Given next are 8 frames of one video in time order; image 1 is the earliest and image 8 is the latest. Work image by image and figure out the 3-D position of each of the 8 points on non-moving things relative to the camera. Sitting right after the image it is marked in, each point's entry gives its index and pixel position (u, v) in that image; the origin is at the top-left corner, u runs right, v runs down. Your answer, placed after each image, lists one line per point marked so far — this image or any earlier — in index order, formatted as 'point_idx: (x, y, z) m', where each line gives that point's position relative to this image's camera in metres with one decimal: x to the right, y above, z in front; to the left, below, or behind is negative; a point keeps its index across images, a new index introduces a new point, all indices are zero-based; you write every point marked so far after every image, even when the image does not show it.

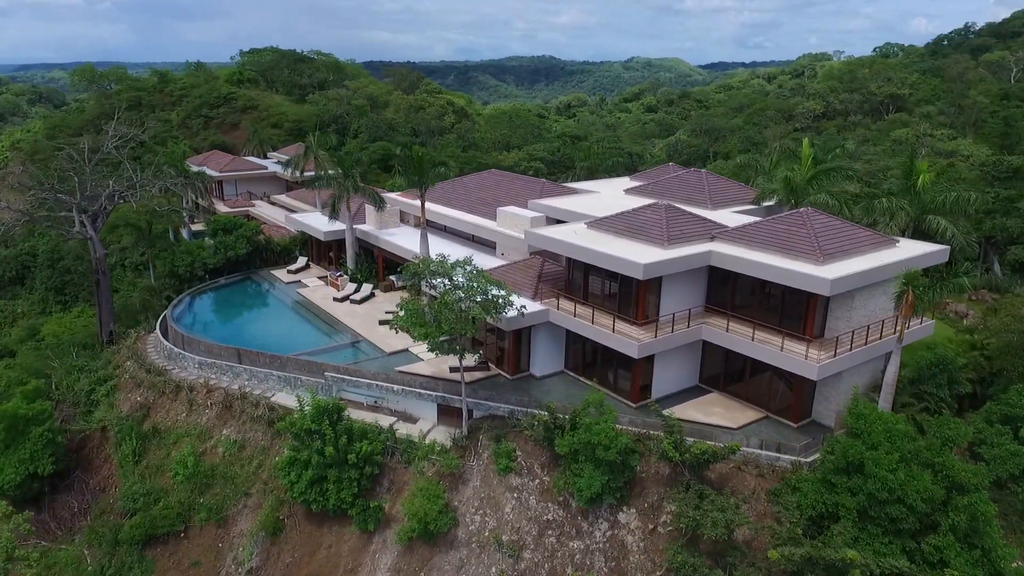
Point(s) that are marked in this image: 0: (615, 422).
0: (+2.9, -3.6, +19.6) m
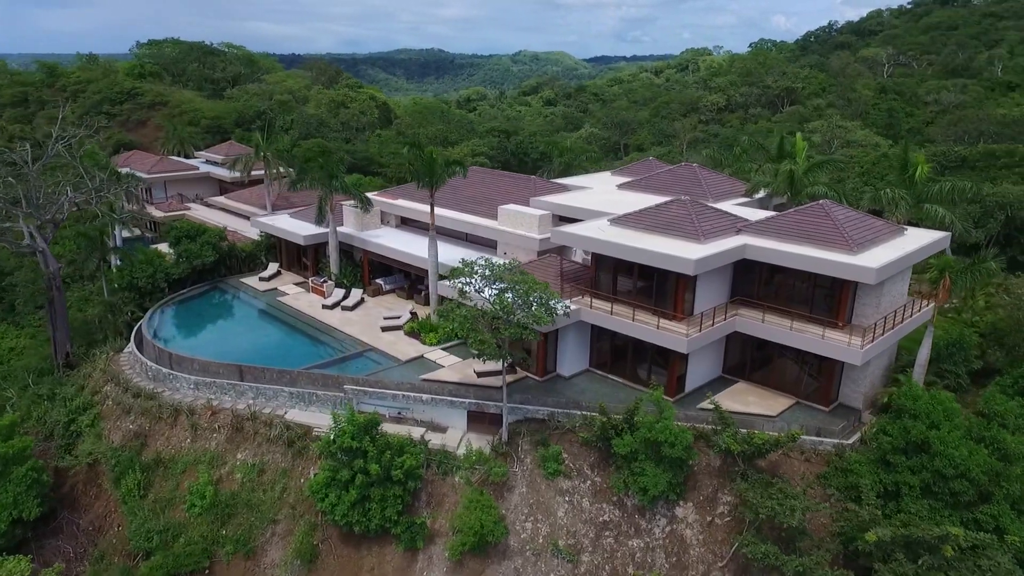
0: (+4.5, -3.5, +19.7) m
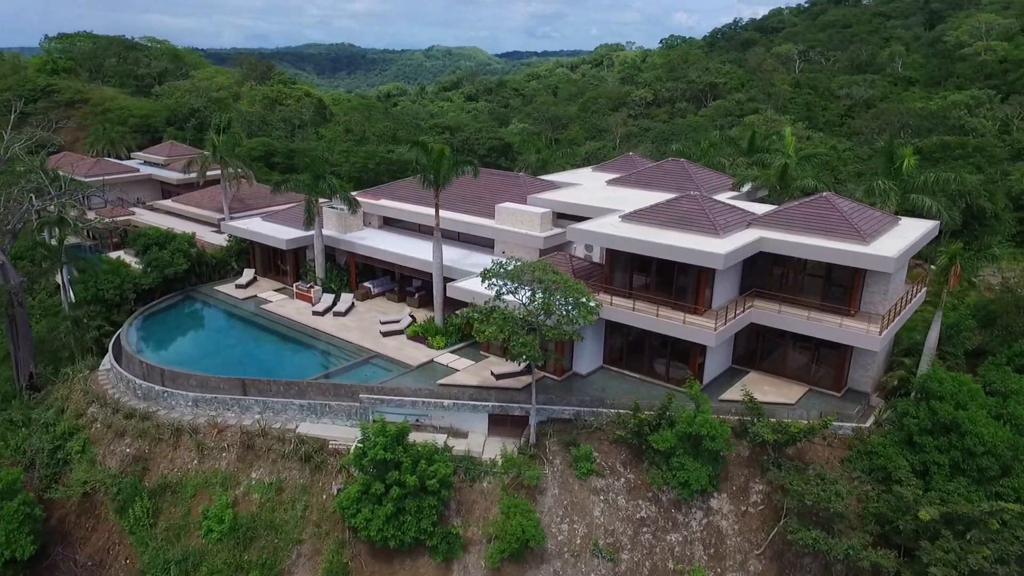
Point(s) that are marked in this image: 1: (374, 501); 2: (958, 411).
0: (+5.5, -3.4, +19.9) m
1: (-3.7, -5.7, +19.7) m
2: (+11.4, -3.2, +18.7) m
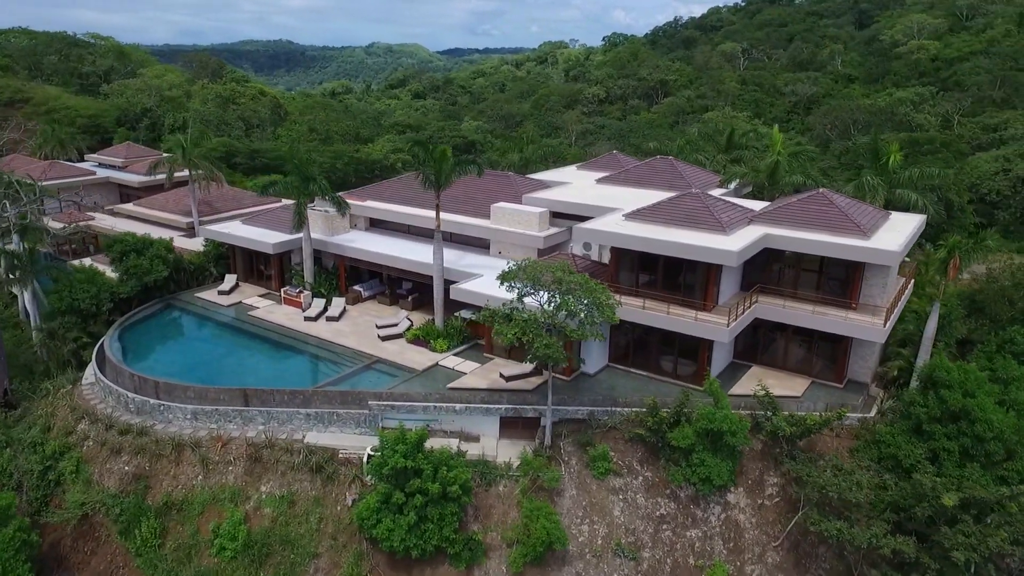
0: (+6.0, -3.3, +20.2) m
1: (-3.1, -5.9, +19.3) m
2: (+12.0, -2.9, +19.4) m
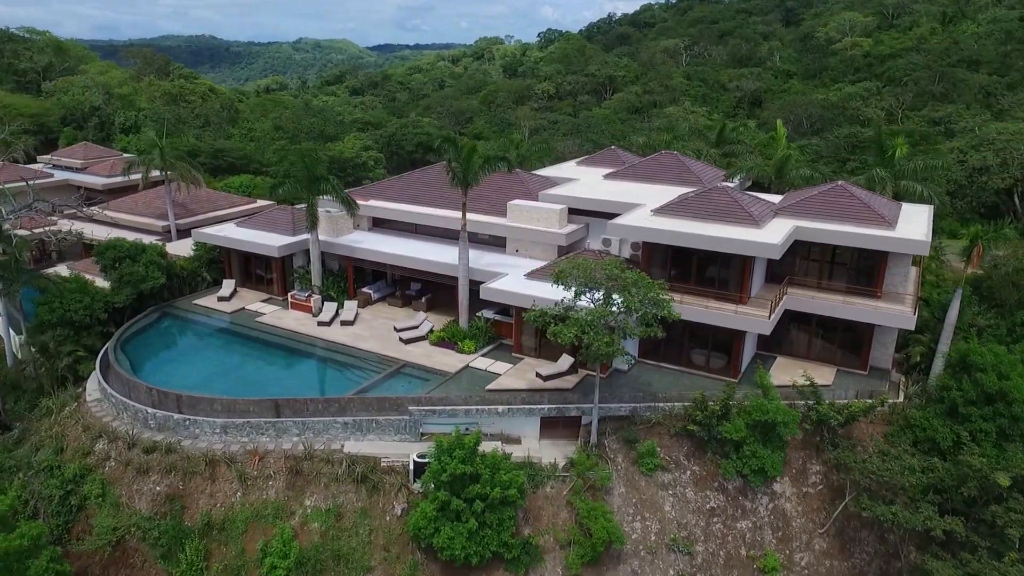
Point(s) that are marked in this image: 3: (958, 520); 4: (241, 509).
0: (+7.4, -3.1, +20.4) m
1: (-1.5, -5.9, +18.8) m
2: (+13.4, -2.6, +20.2) m
3: (+11.7, -6.1, +19.2) m
4: (-7.1, -5.8, +19.3) m
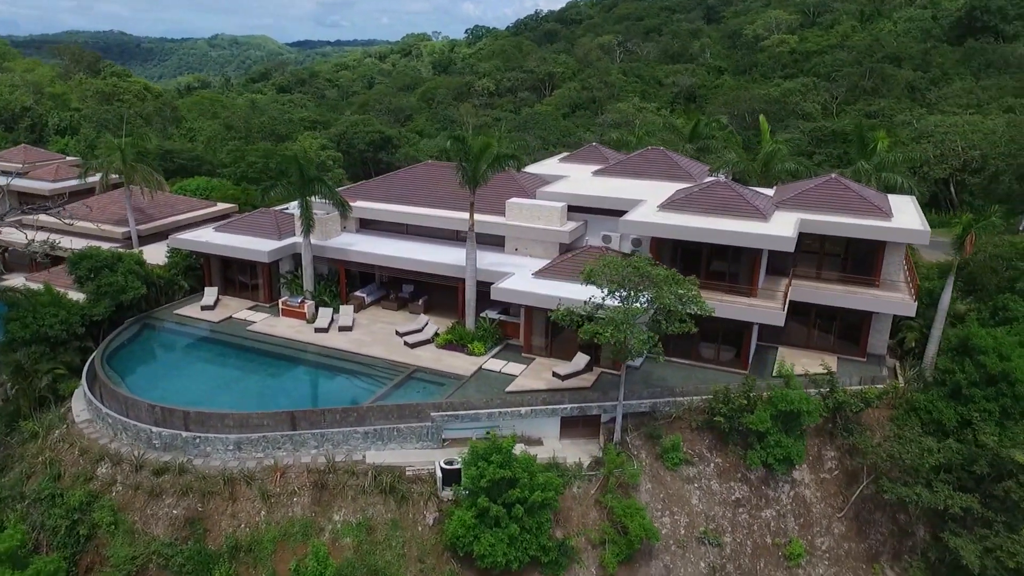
0: (+8.1, -2.8, +20.8) m
1: (-0.5, -5.9, +18.4) m
2: (+14.1, -2.2, +21.2) m
3: (+12.6, -5.7, +20.1) m
4: (-6.2, -6.0, +18.4) m
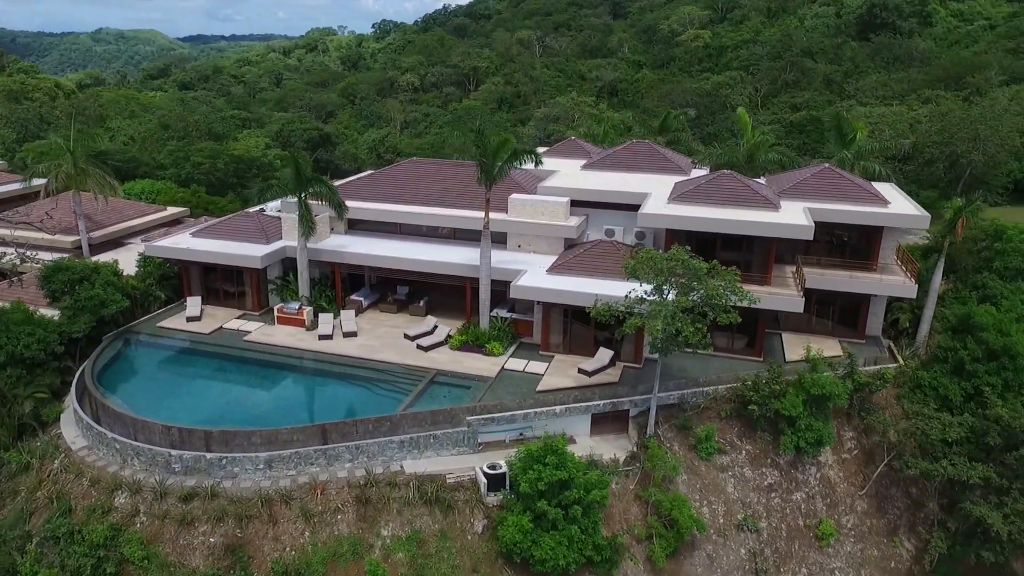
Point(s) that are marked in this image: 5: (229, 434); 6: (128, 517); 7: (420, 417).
0: (+9.0, -2.5, +21.4) m
1: (+0.9, -5.9, +18.0) m
2: (+15.0, -1.6, +22.4) m
3: (+13.7, -5.2, +21.2) m
4: (-4.7, -6.2, +17.3) m
5: (-7.0, -3.7, +18.4) m
6: (-9.3, -5.5, +17.6) m
7: (-2.4, -3.4, +19.6) m
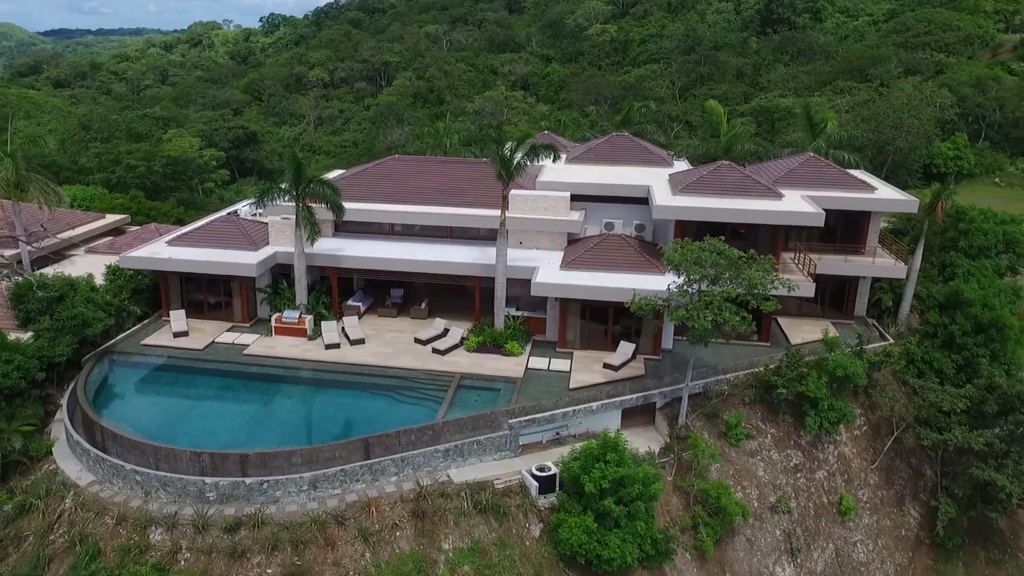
0: (+9.9, -2.0, +22.2) m
1: (+2.4, -5.8, +17.8) m
2: (+15.6, -0.8, +24.0) m
3: (+14.6, -4.5, +22.7) m
4: (-3.0, -6.3, +16.4) m
5: (-5.6, -3.9, +17.1) m
6: (-7.6, -5.8, +16.0) m
7: (-1.2, -3.5, +18.9) m
